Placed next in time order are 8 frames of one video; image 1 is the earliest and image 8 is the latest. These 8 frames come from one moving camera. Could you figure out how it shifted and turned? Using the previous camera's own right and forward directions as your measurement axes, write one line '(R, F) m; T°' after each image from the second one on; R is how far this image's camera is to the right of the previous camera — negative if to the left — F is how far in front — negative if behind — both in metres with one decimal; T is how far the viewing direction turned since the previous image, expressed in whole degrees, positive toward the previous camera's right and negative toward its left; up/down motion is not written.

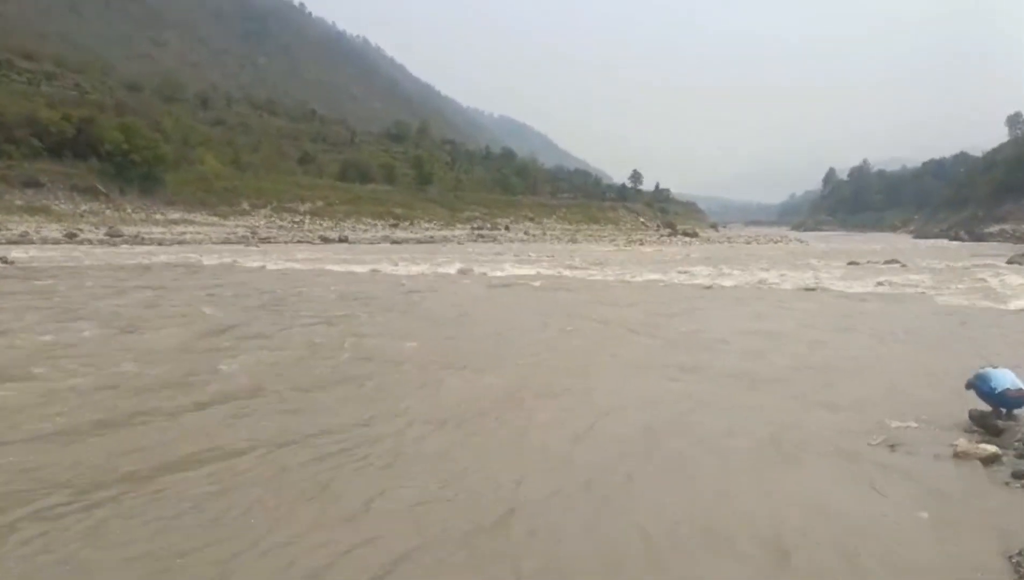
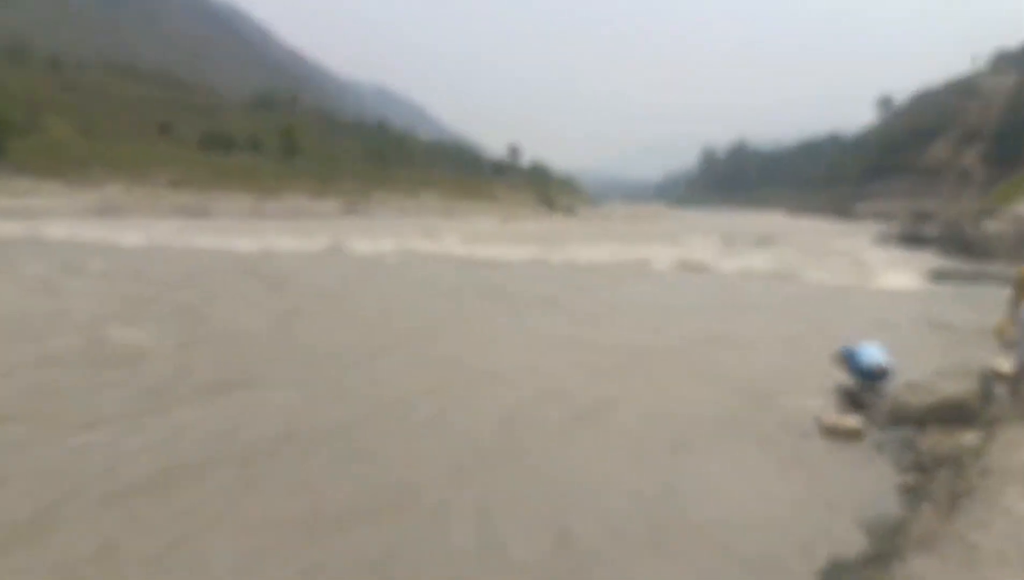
(-1.1, +1.8) m; +8°
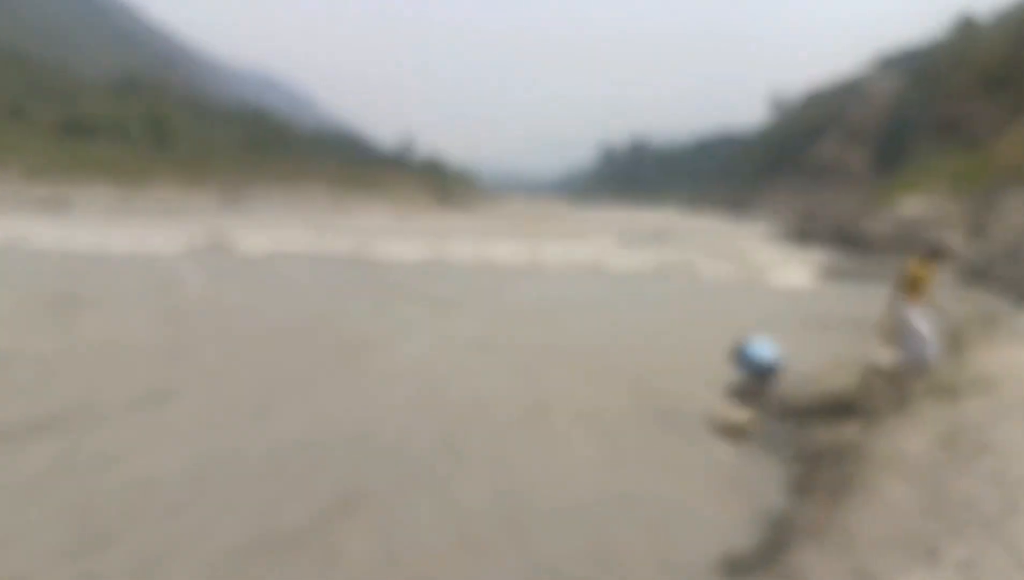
(+8.5, -0.1) m; -44°
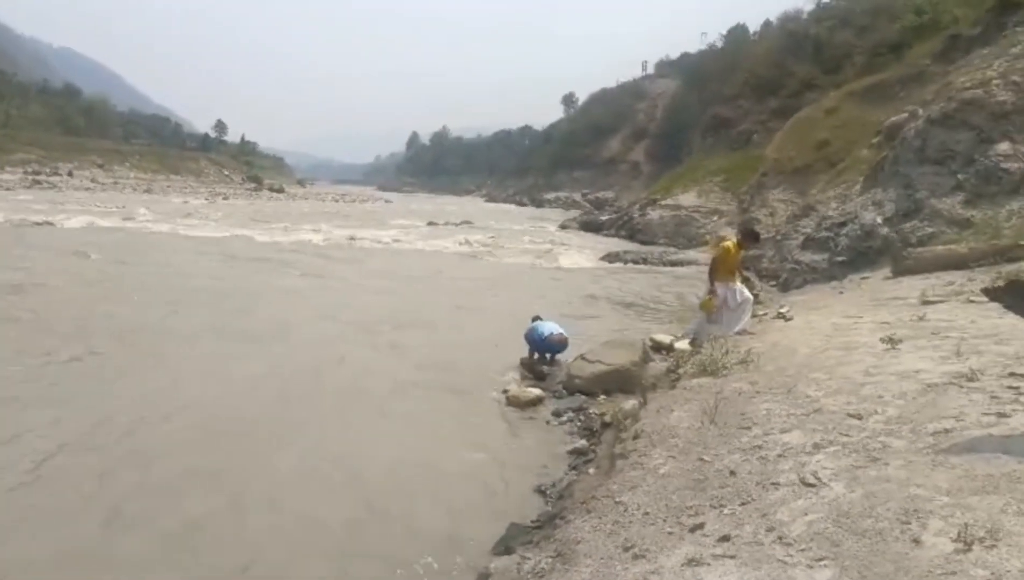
(+0.2, +0.4) m; +14°
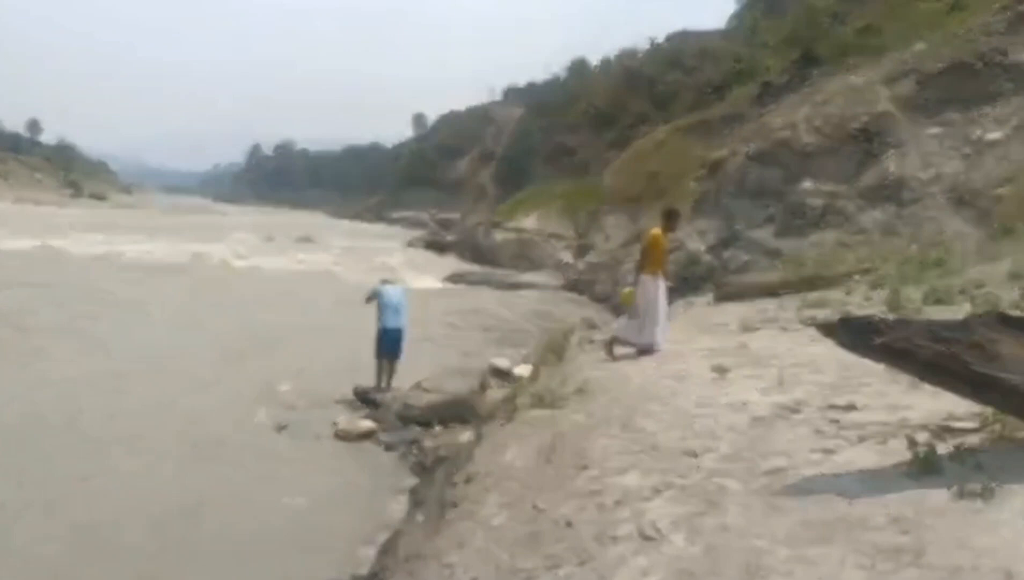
(+0.1, +0.5) m; +11°
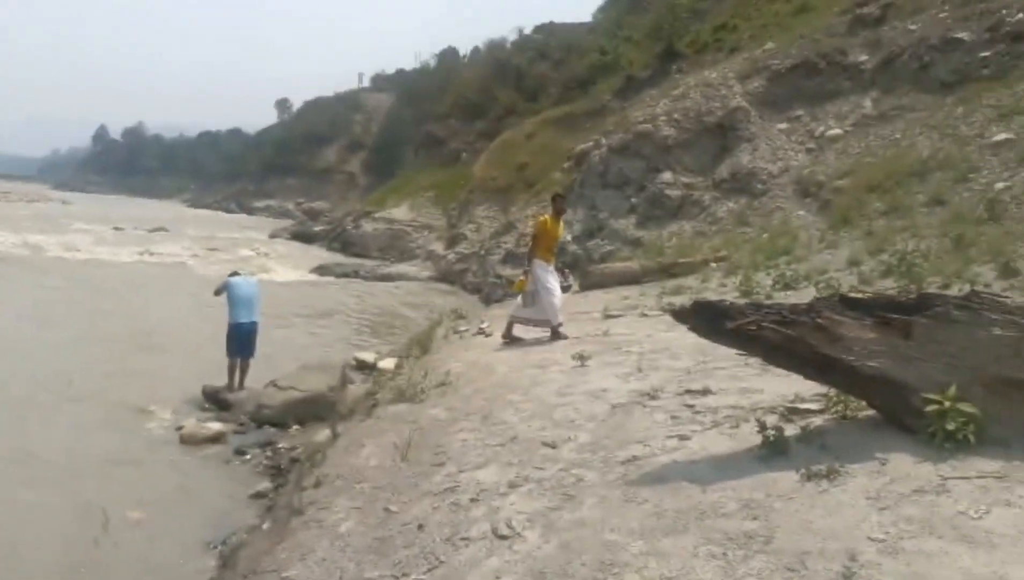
(+0.1, +0.3) m; +9°
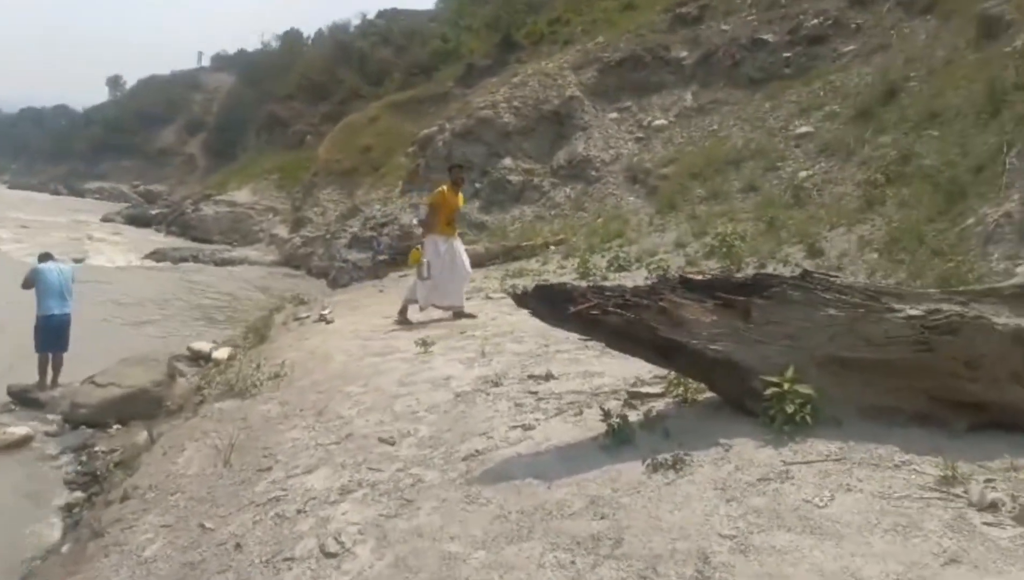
(+0.1, +0.4) m; +11°
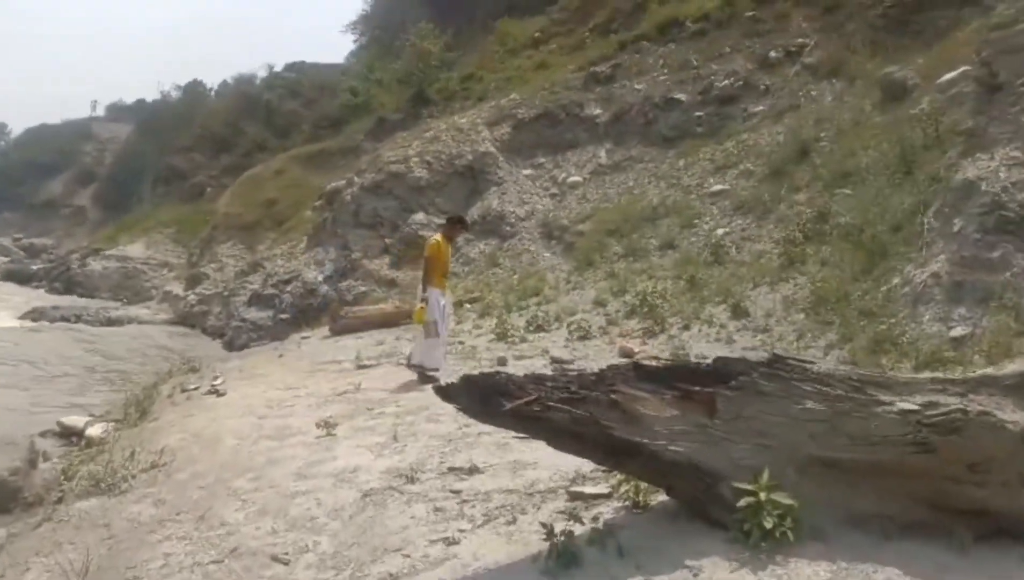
(-0.1, +0.7) m; +7°
